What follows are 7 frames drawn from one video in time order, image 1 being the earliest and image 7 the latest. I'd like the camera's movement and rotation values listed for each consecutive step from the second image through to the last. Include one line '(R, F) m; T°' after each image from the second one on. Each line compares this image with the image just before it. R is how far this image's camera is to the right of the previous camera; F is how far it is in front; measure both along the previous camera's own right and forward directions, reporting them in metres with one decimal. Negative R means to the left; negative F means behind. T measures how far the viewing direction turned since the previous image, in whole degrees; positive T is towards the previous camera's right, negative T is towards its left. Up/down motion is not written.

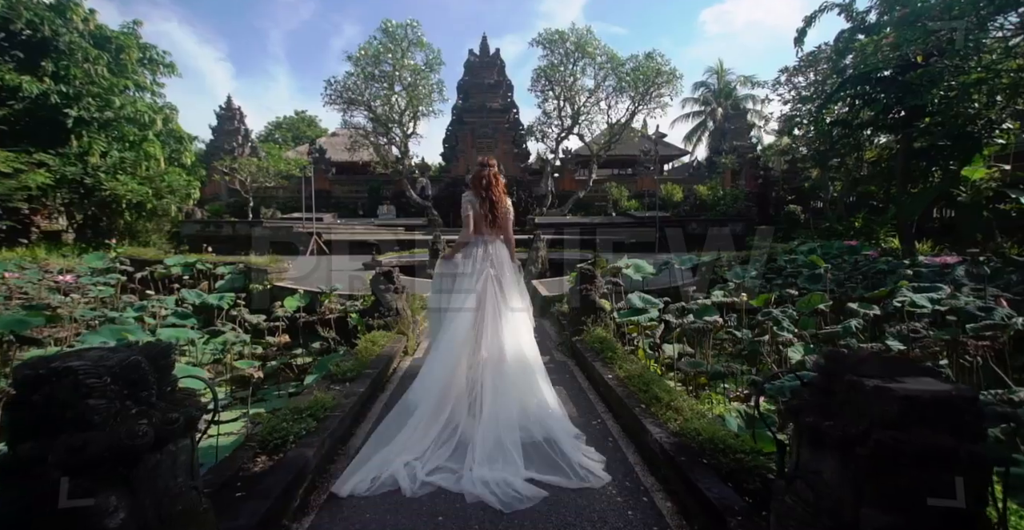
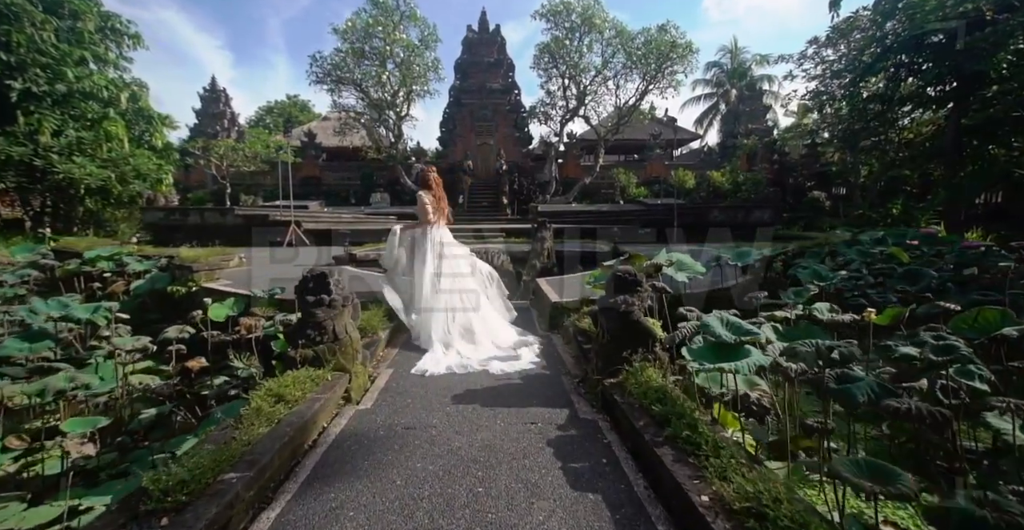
(0.0, +1.7) m; 0°
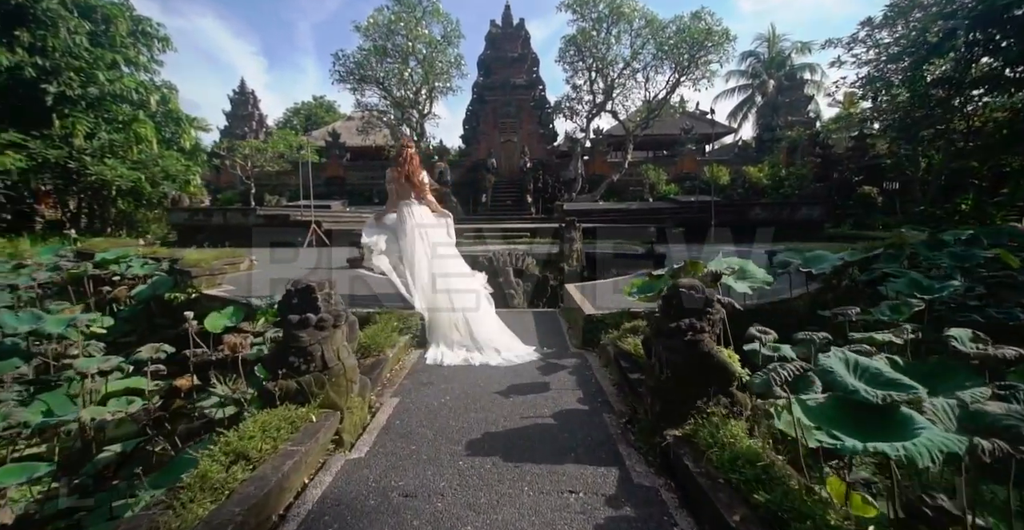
(0.0, +0.7) m; -3°
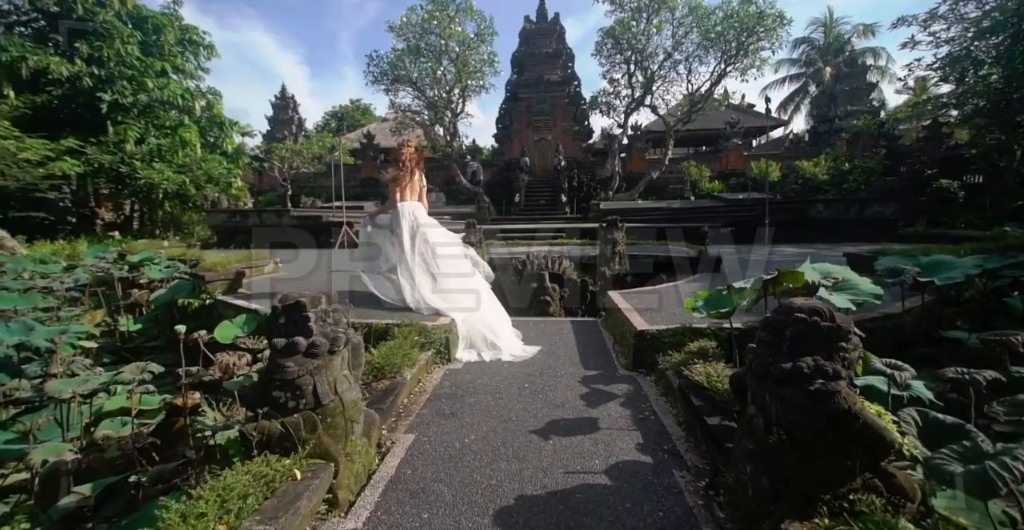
(0.0, +0.6) m; -4°
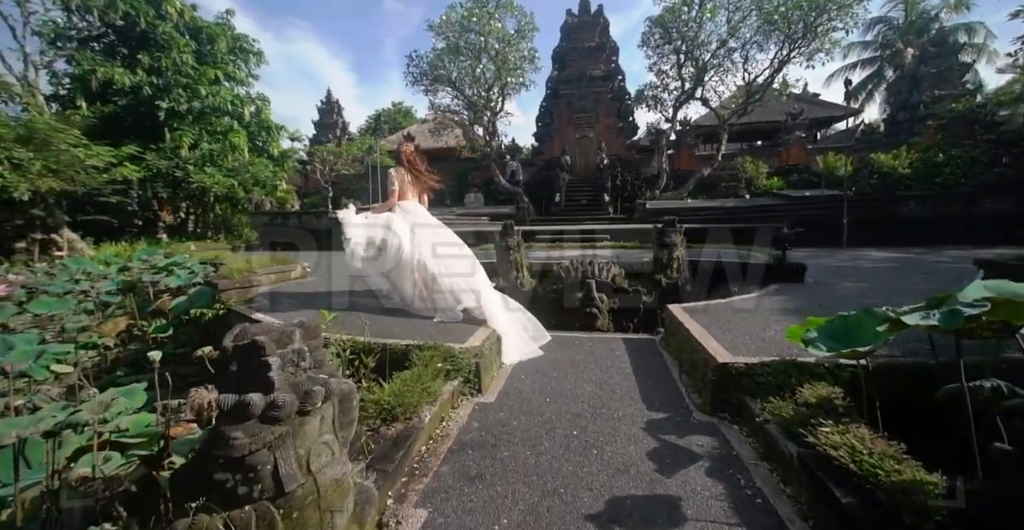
(0.0, +0.7) m; -5°
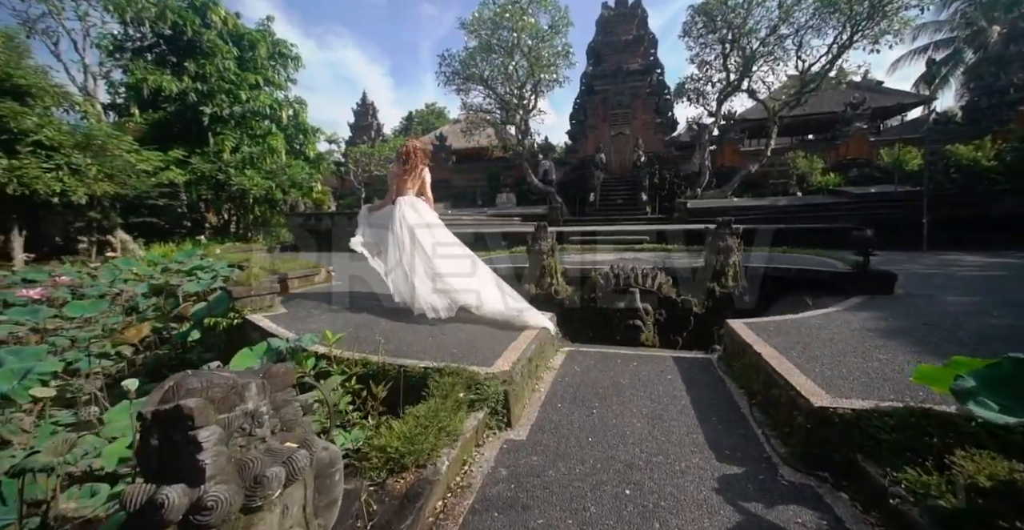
(0.0, +0.5) m; -4°
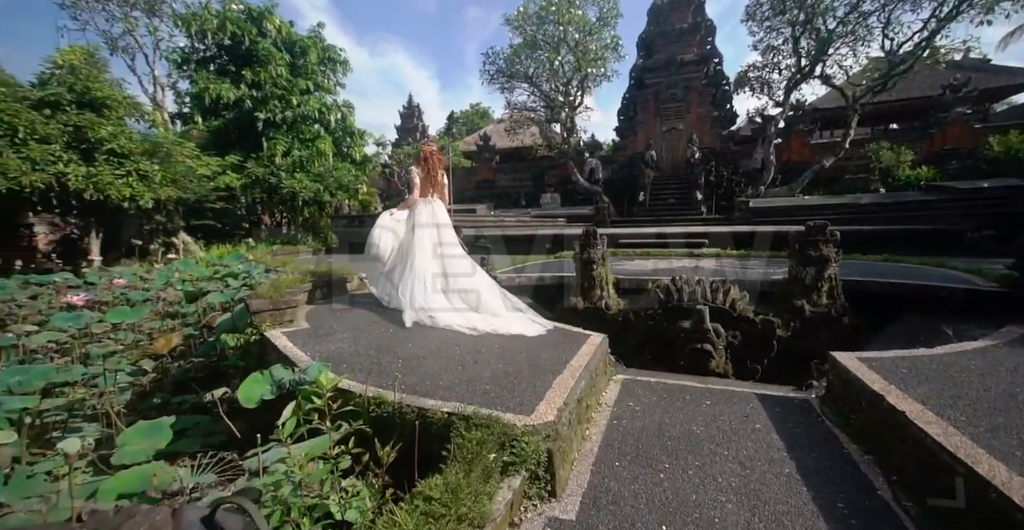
(0.0, +0.7) m; -5°
